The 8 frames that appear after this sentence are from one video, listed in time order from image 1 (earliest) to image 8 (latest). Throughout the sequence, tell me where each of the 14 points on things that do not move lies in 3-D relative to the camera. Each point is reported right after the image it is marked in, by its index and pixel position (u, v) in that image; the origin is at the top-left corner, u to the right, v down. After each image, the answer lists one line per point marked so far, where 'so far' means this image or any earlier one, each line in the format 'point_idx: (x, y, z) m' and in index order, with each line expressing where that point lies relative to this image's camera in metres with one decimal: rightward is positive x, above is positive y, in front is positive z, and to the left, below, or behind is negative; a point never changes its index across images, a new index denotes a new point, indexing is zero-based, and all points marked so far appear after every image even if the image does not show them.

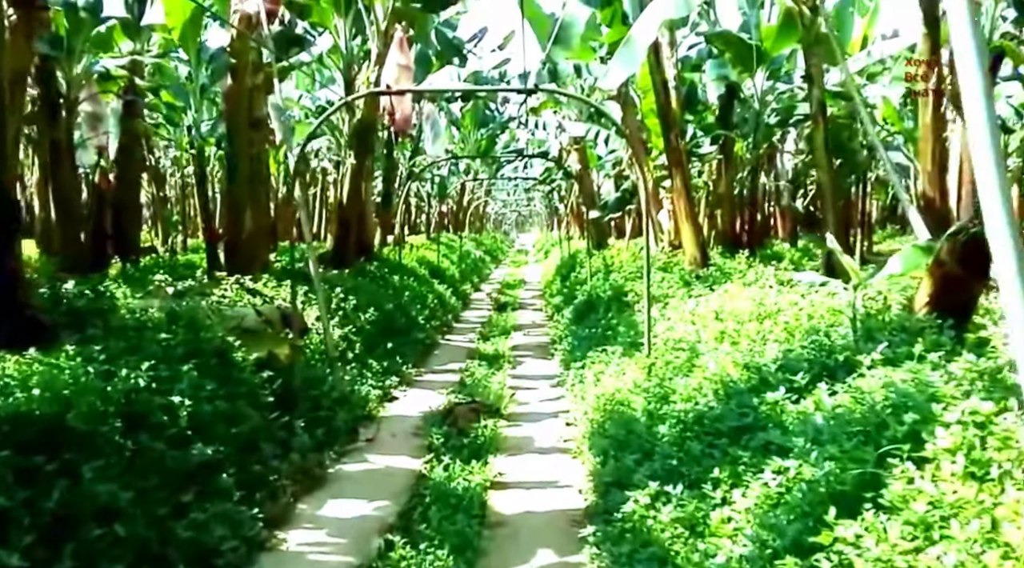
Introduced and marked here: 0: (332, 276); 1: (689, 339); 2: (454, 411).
0: (-2.3, +0.1, +11.1) m
1: (+1.2, -0.4, +6.0) m
2: (-0.5, -1.0, +7.0) m
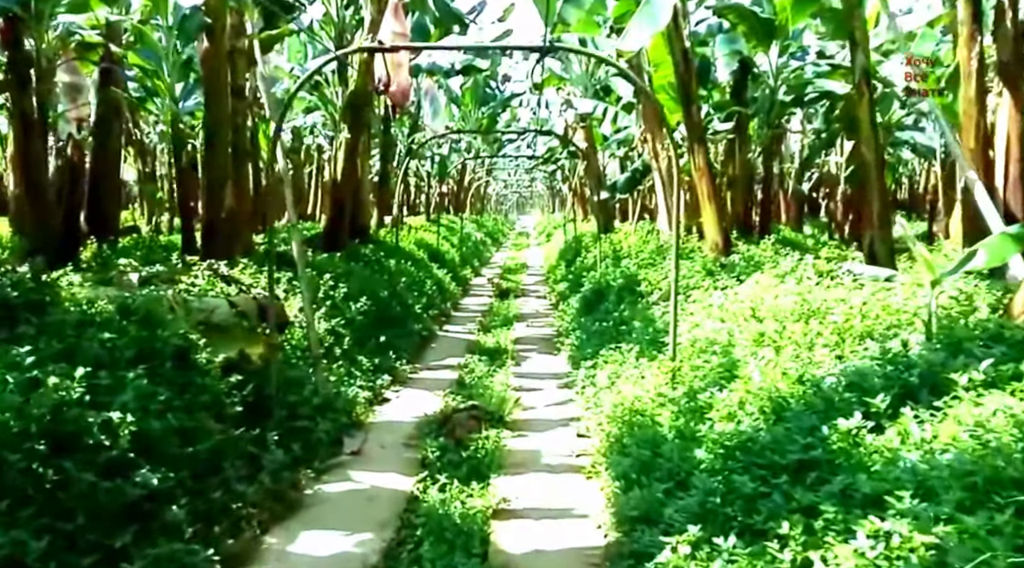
0: (-2.2, +0.3, +10.3) m
1: (+1.3, -0.3, +5.2) m
2: (-0.4, -1.0, +6.2) m
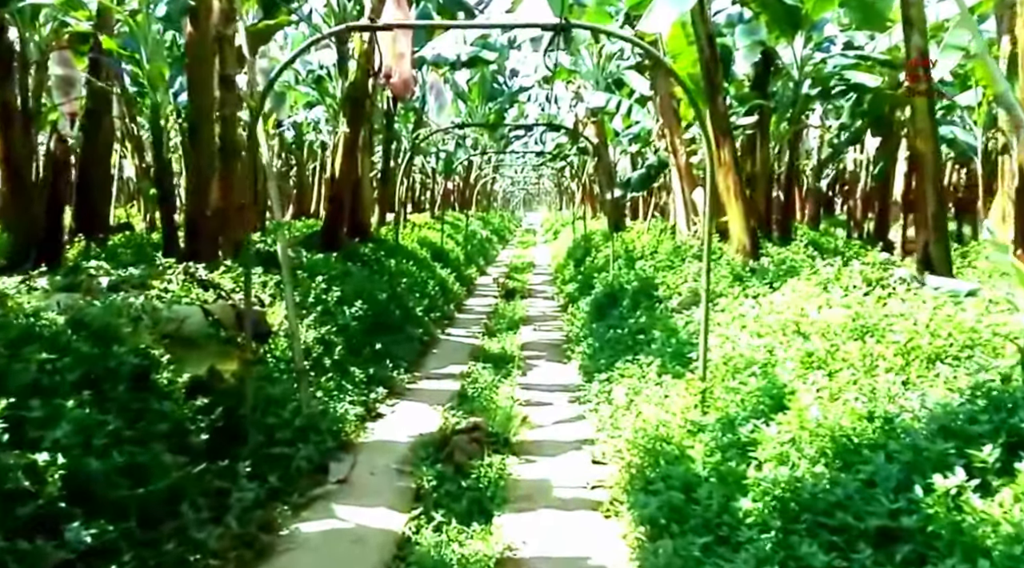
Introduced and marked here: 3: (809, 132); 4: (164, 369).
0: (-2.2, +0.3, +9.7) m
1: (+1.3, -0.4, +4.6) m
2: (-0.4, -1.0, +5.5) m
3: (+5.8, +3.0, +17.0) m
4: (-1.8, -0.4, +4.6) m
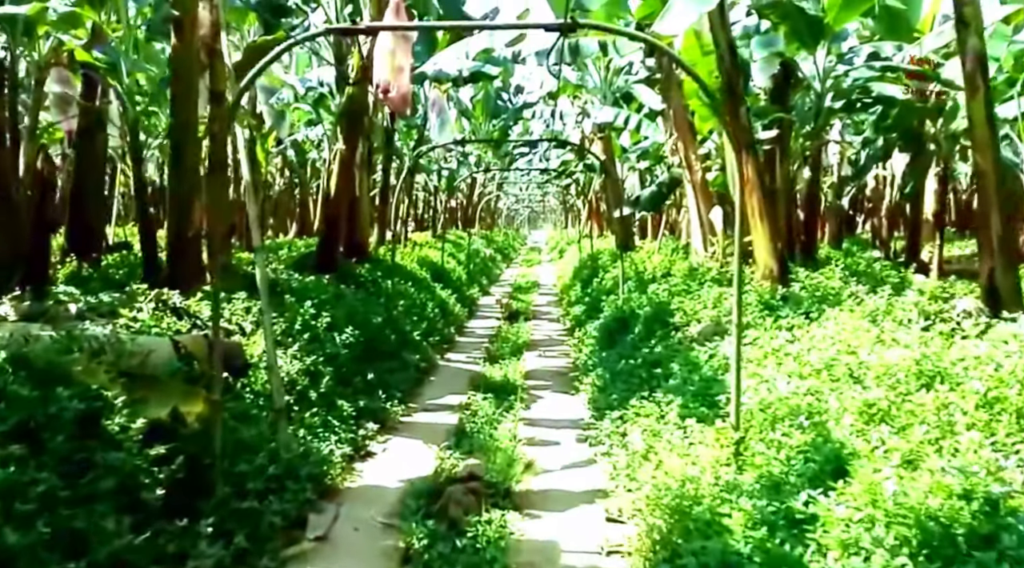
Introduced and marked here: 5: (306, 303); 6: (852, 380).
0: (-2.1, 0.0, +9.1) m
1: (+1.3, -0.6, +3.9) m
2: (-0.4, -1.2, +4.9) m
3: (+5.9, +2.5, +16.4) m
4: (-1.8, -0.6, +4.0) m
5: (-1.9, -0.2, +8.0) m
6: (+1.6, -0.4, +4.0) m
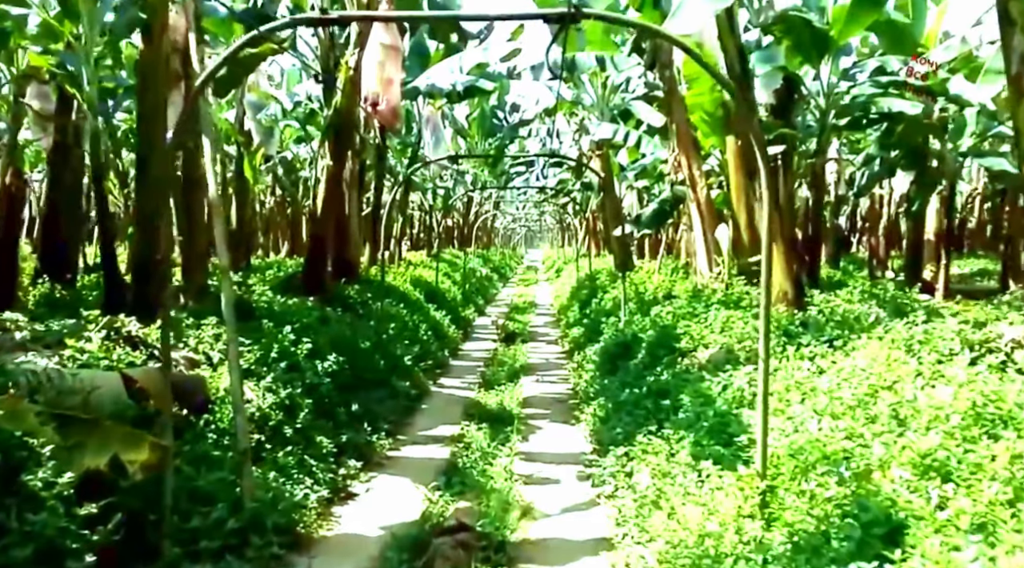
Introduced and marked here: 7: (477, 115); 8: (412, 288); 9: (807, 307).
0: (-2.2, -0.2, +8.5) m
1: (+1.3, -0.7, +3.4) m
2: (-0.4, -1.3, +4.3) m
3: (+5.8, +2.2, +15.9) m
4: (-1.8, -0.7, +3.4) m
5: (-1.9, -0.4, +7.4) m
6: (+1.5, -0.5, +3.5) m
7: (-0.7, +3.5, +18.2) m
8: (-1.6, -0.1, +14.1) m
9: (+2.2, -0.2, +6.7) m
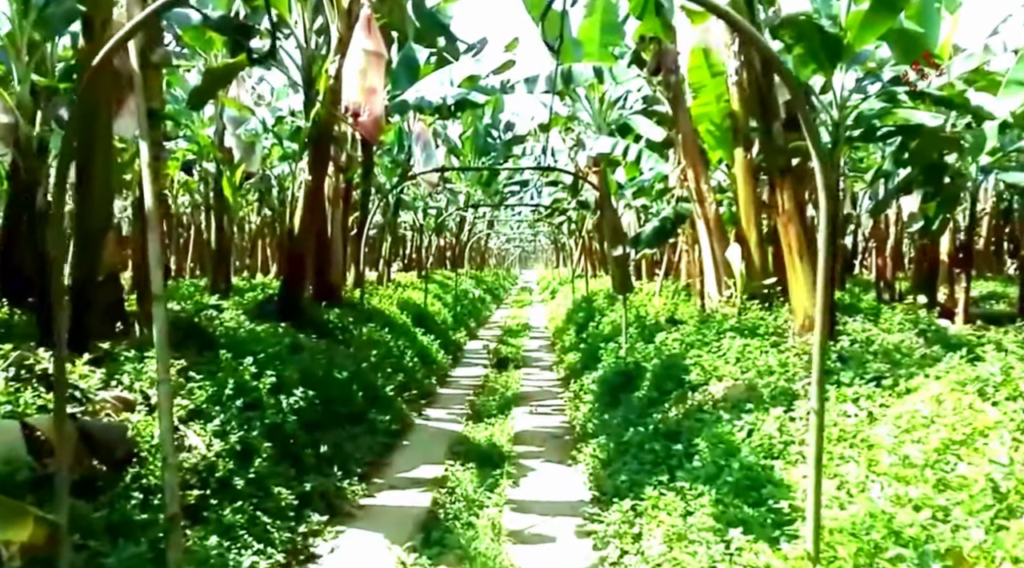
0: (-2.2, -0.4, +7.7) m
1: (+1.3, -0.8, +2.6) m
2: (-0.5, -1.4, +3.5) m
3: (+5.6, +1.8, +15.2) m
4: (-1.9, -0.8, +2.6) m
5: (-2.0, -0.6, +6.6) m
6: (+1.5, -0.6, +2.7) m
7: (-0.9, +3.1, +17.5) m
8: (-1.7, -0.4, +13.3) m
9: (+2.2, -0.3, +5.9) m
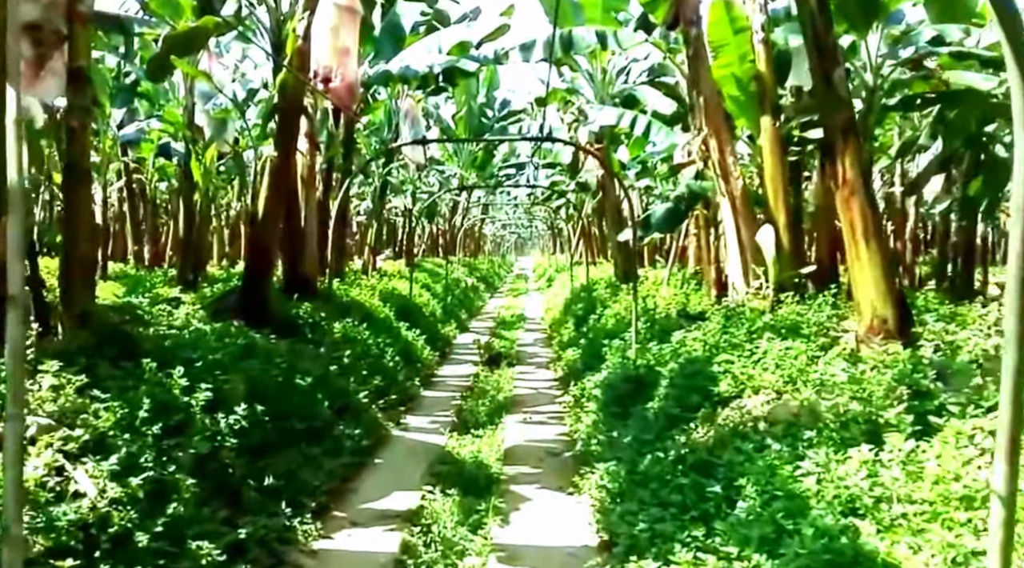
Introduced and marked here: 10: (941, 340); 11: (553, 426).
0: (-2.3, -0.4, +6.5) m
1: (+1.2, -0.8, +1.4) m
2: (-0.5, -1.4, +2.4) m
3: (+5.5, +2.0, +14.0) m
4: (-1.9, -0.8, +1.4) m
5: (-2.1, -0.5, +5.4) m
6: (+1.4, -0.6, +1.6) m
7: (-1.0, +3.3, +16.2) m
8: (-1.8, -0.3, +12.1) m
9: (+2.1, -0.3, +4.7) m
10: (+2.3, -0.2, +4.8) m
11: (+0.4, -1.3, +7.9) m
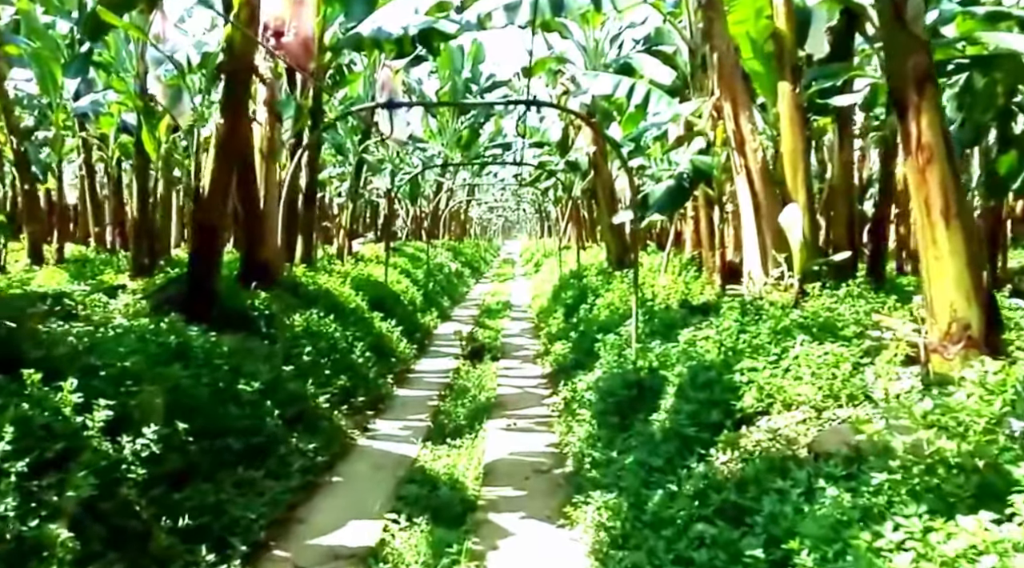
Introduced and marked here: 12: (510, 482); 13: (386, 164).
0: (-2.4, -0.3, +5.5) m
1: (+1.2, -0.8, +0.5) m
2: (-0.6, -1.4, +1.4) m
3: (+5.3, +2.2, +13.1) m
4: (-2.0, -0.8, +0.4) m
5: (-2.2, -0.5, +4.4) m
6: (+1.4, -0.7, +0.6) m
7: (-1.2, +3.6, +15.2) m
8: (-2.0, -0.1, +11.1) m
9: (+2.0, -0.3, +3.8) m
10: (+2.2, -0.2, +3.9) m
11: (+0.2, -1.2, +7.0) m
12: (0.0, -1.3, +5.7) m
13: (-2.9, +2.8, +20.0) m
